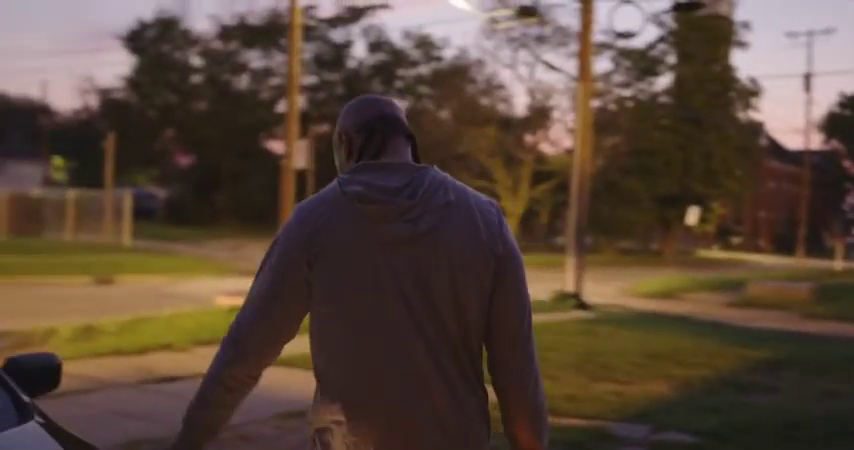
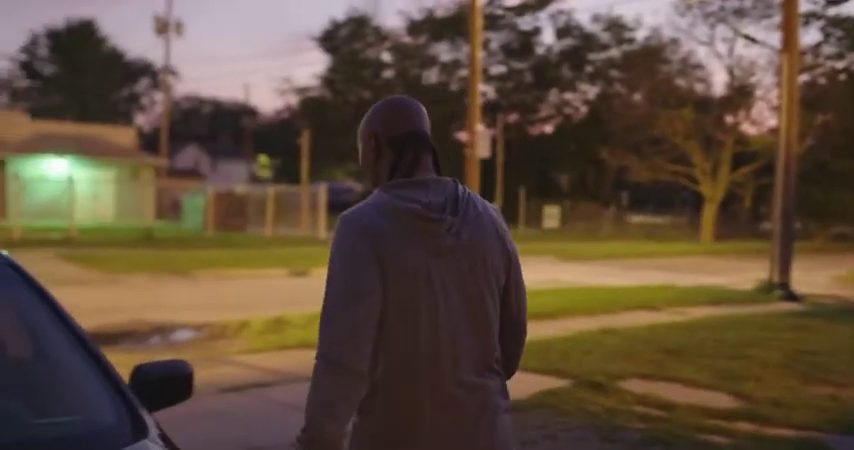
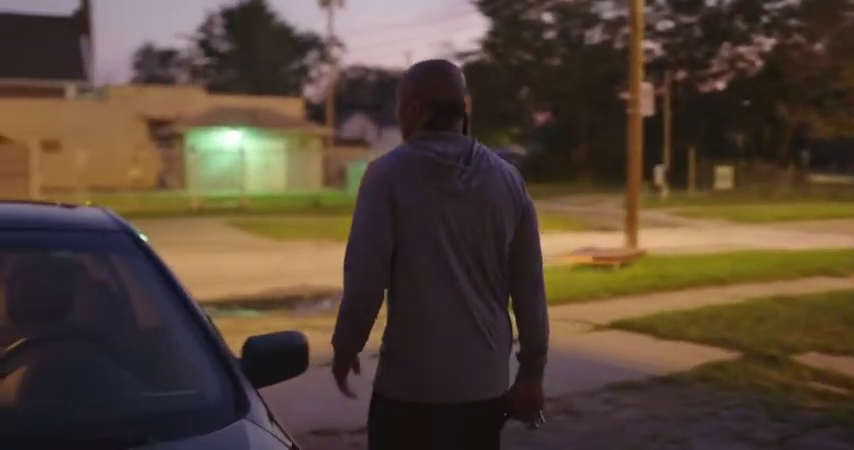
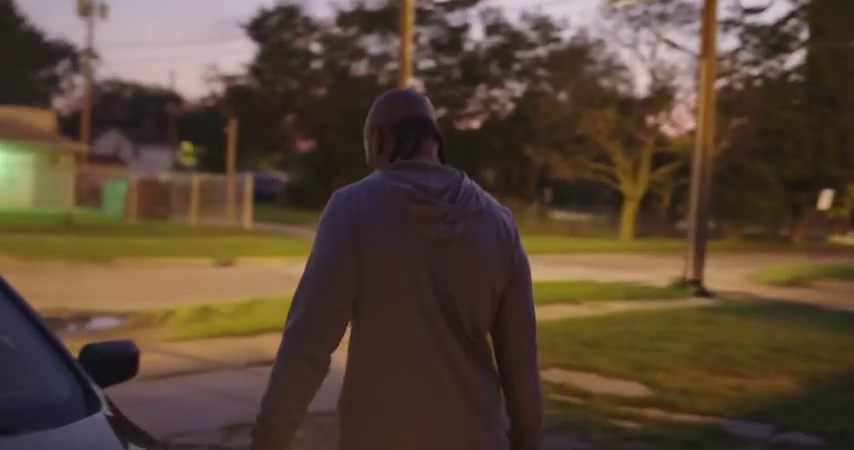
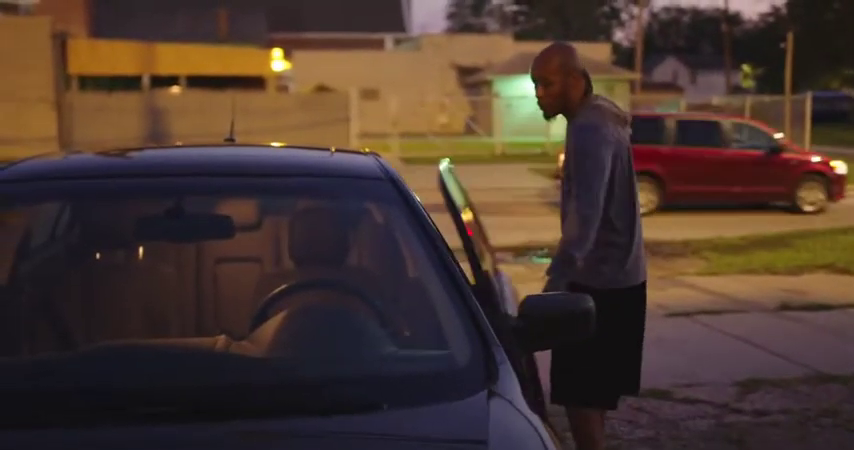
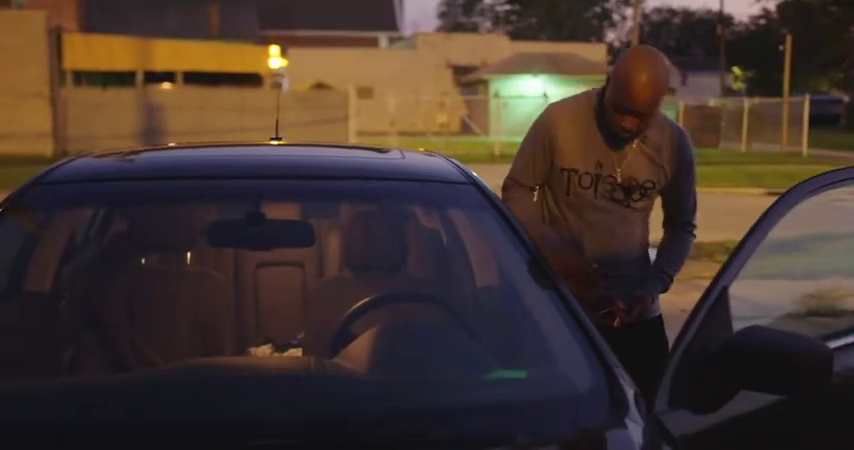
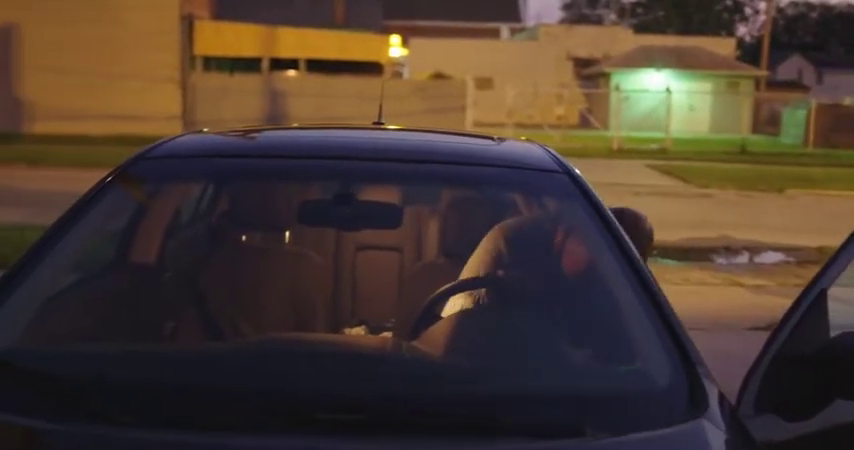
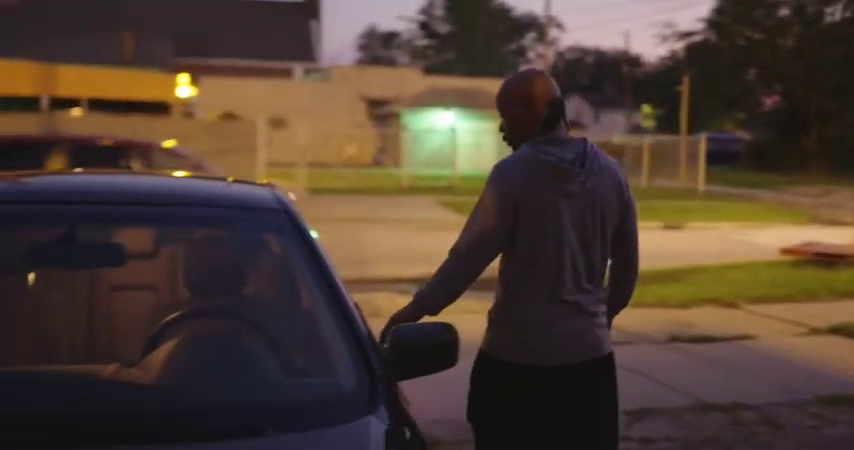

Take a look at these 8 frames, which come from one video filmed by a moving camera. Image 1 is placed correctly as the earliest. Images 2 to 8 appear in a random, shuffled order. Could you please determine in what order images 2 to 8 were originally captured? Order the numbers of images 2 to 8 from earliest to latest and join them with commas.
4, 2, 3, 8, 5, 6, 7
